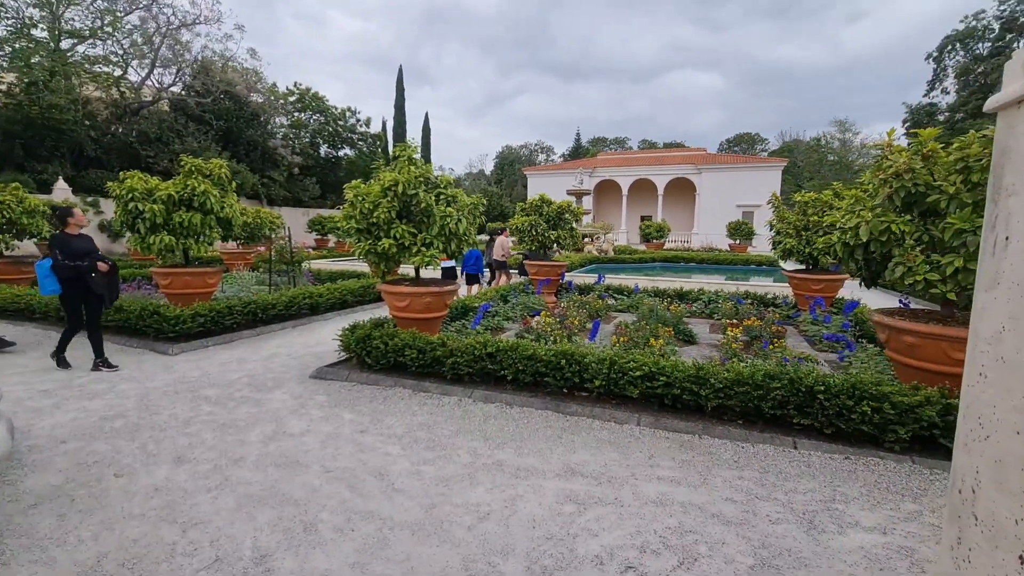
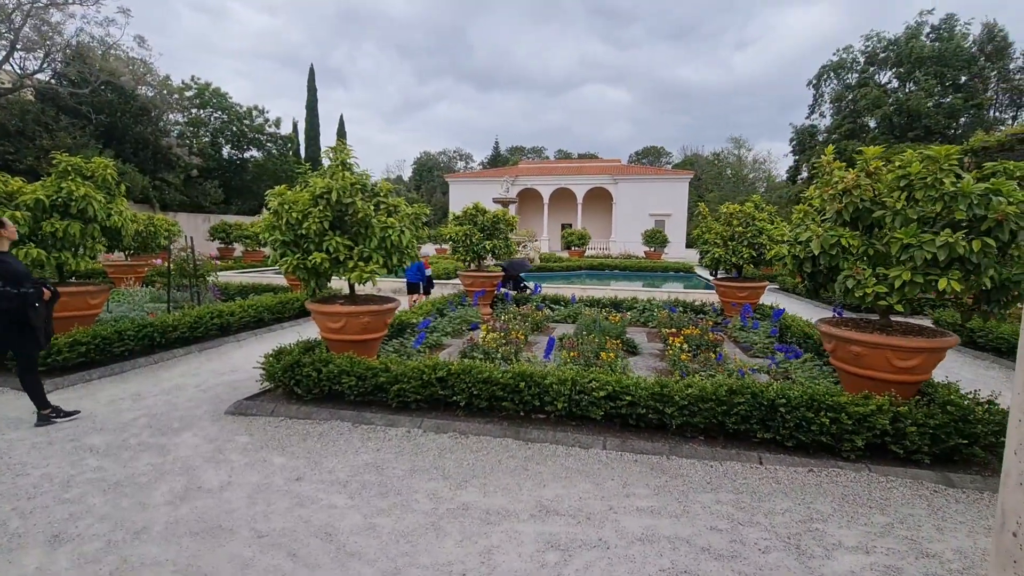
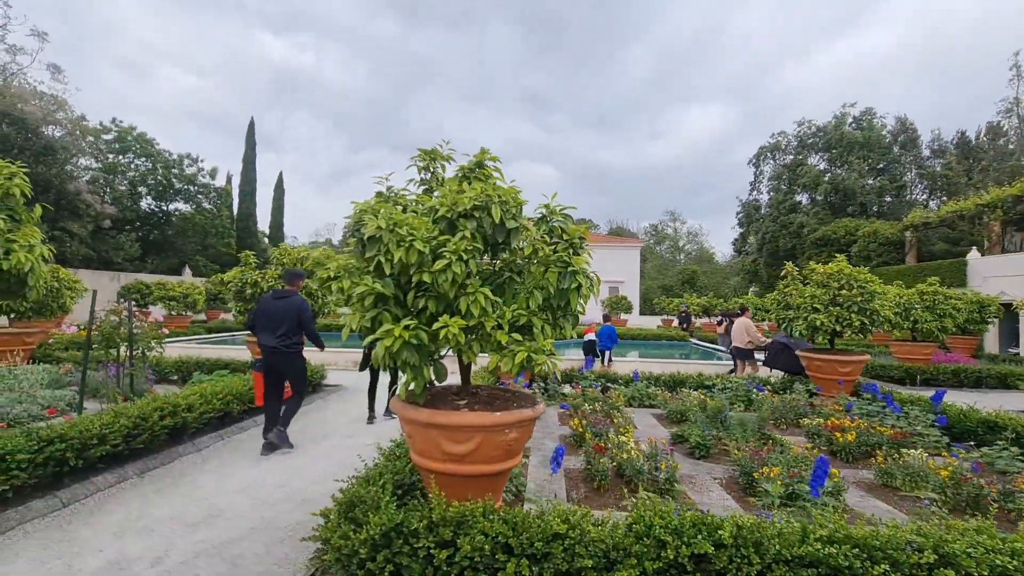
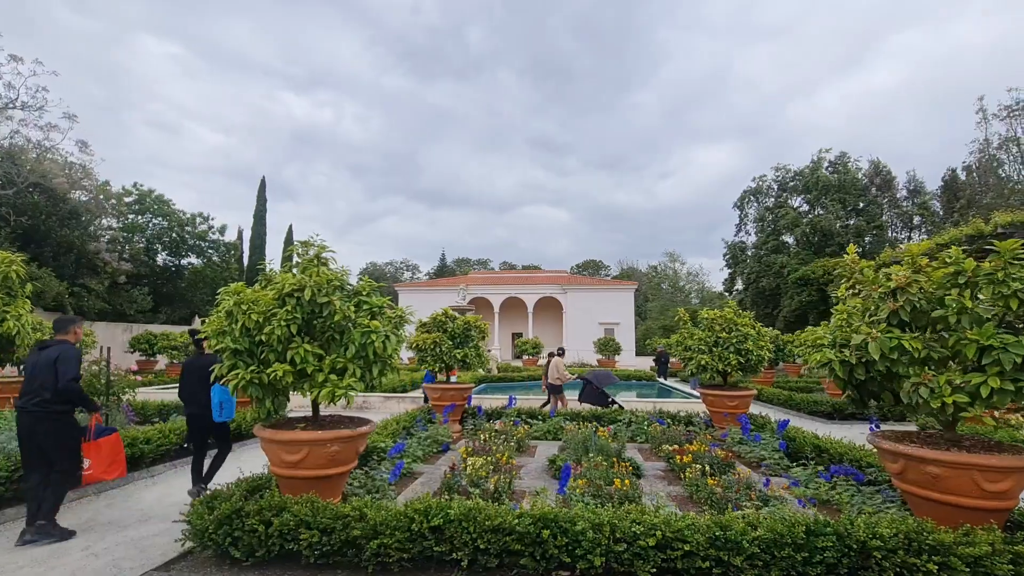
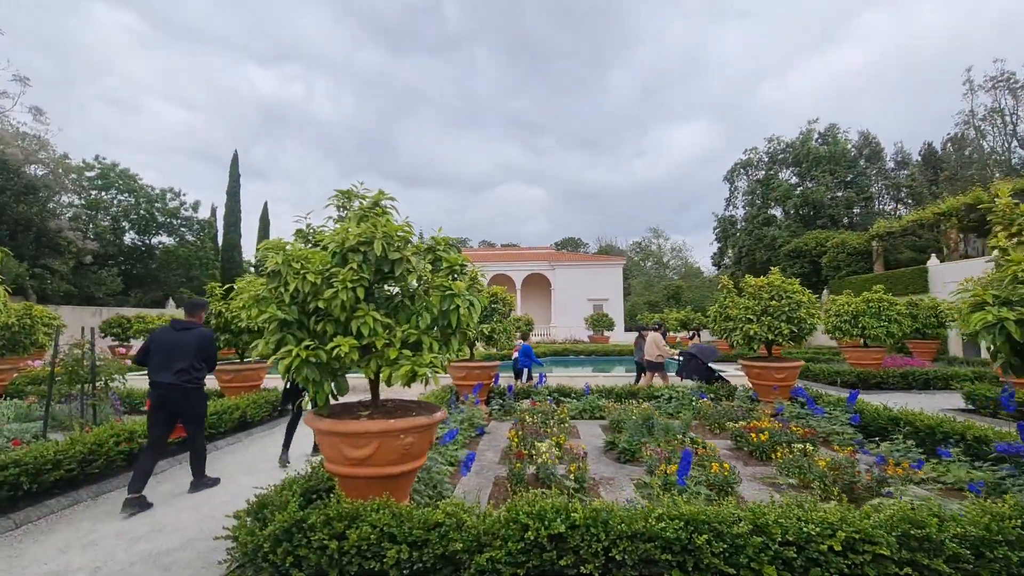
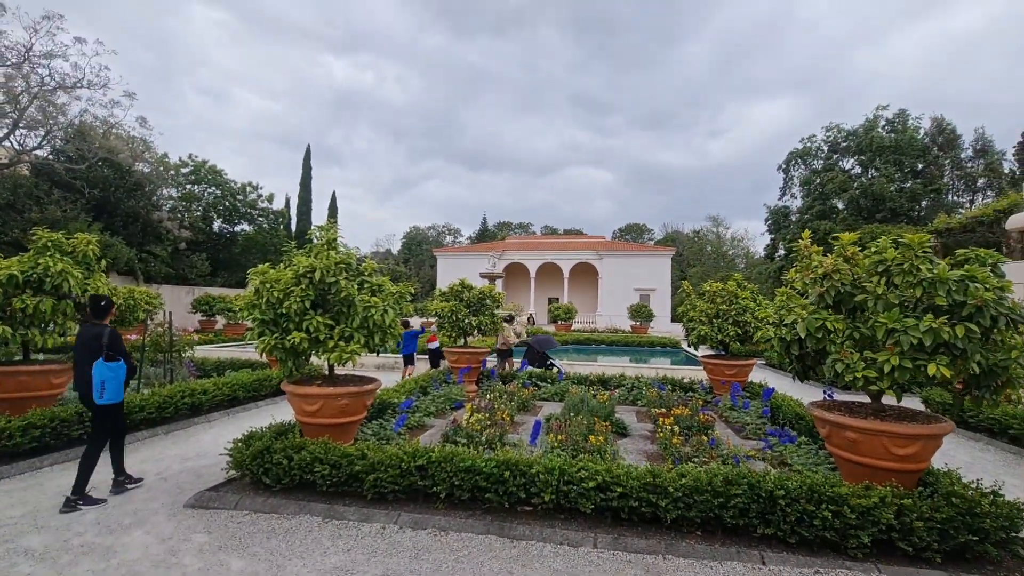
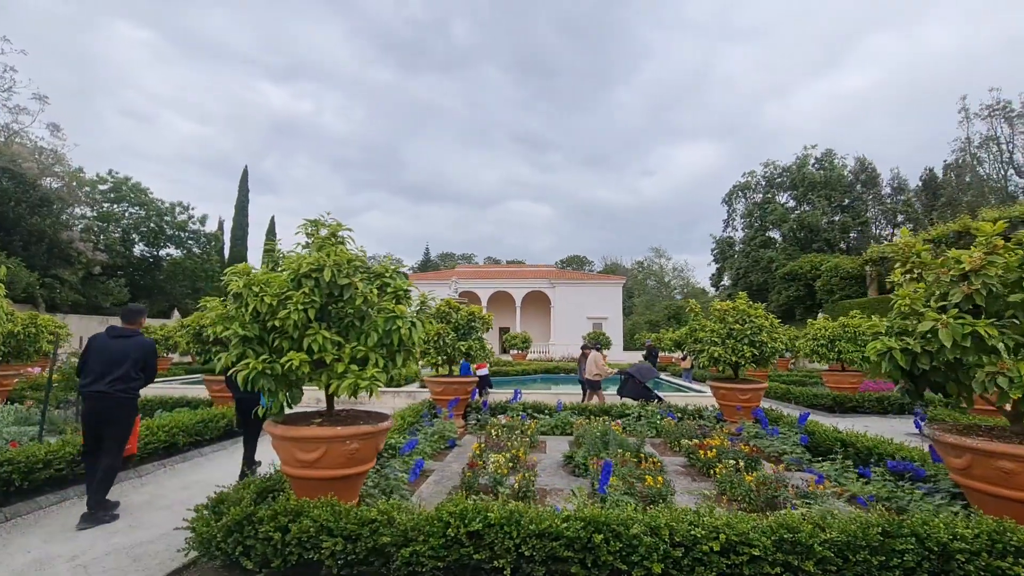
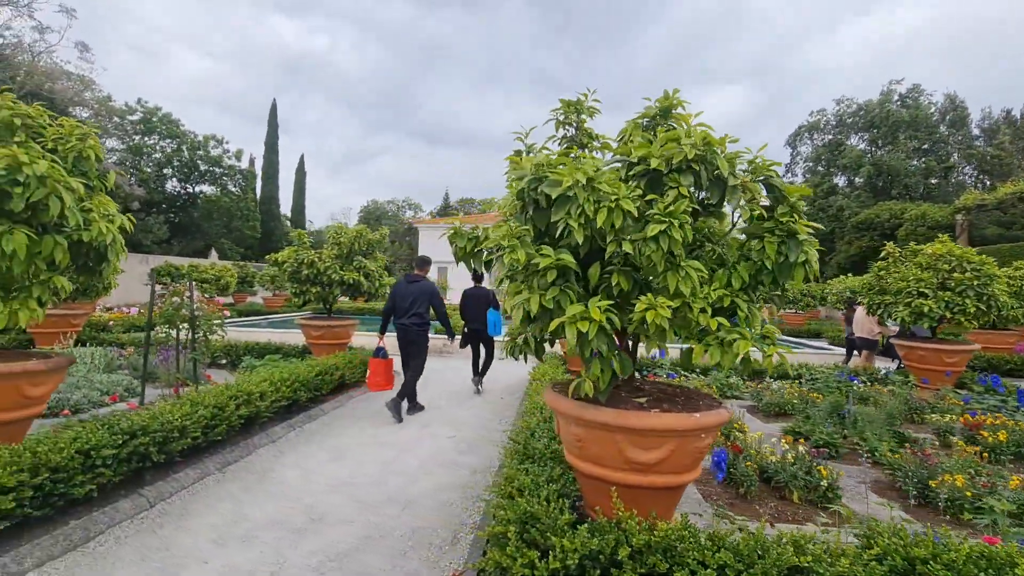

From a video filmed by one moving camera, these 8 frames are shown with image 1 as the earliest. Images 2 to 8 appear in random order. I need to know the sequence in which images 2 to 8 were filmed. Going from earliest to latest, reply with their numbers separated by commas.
2, 6, 4, 7, 5, 3, 8
